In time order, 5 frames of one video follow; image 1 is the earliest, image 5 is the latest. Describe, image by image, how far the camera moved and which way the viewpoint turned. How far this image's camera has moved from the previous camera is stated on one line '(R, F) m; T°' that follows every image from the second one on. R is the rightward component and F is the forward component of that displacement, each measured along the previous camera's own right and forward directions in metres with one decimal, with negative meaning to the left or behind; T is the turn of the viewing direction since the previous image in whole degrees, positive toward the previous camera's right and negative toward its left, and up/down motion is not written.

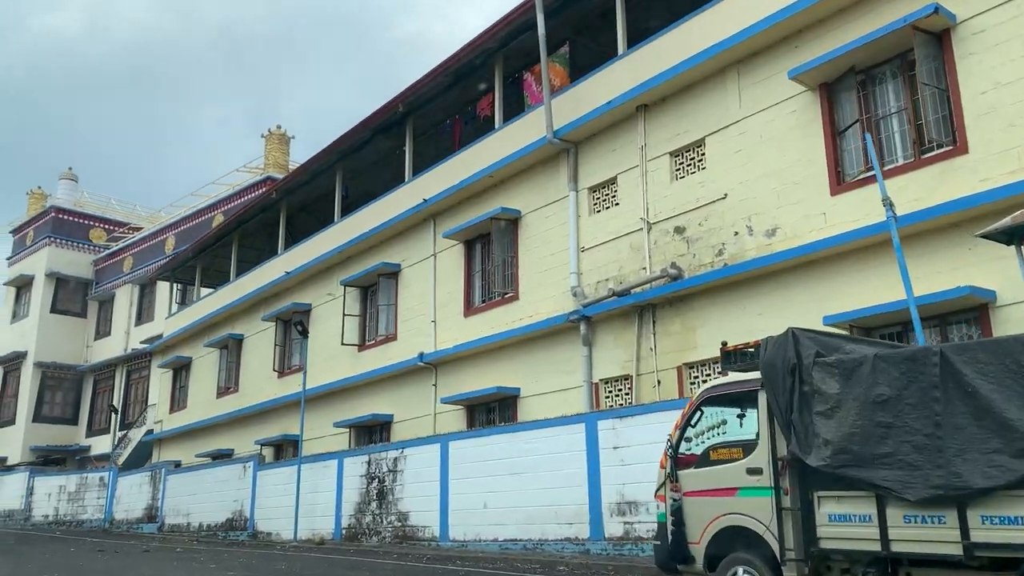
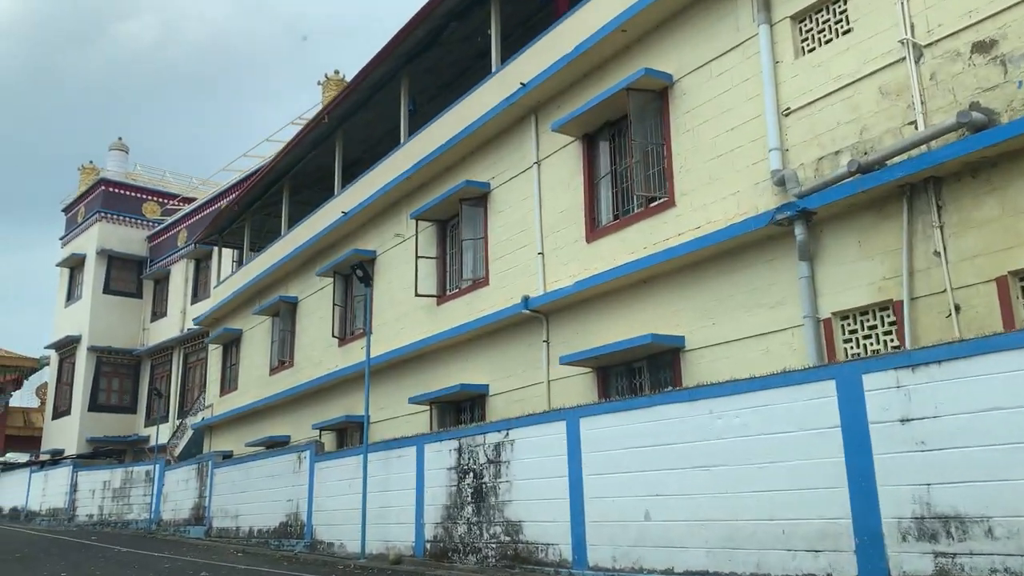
(-0.9, +4.3) m; -4°
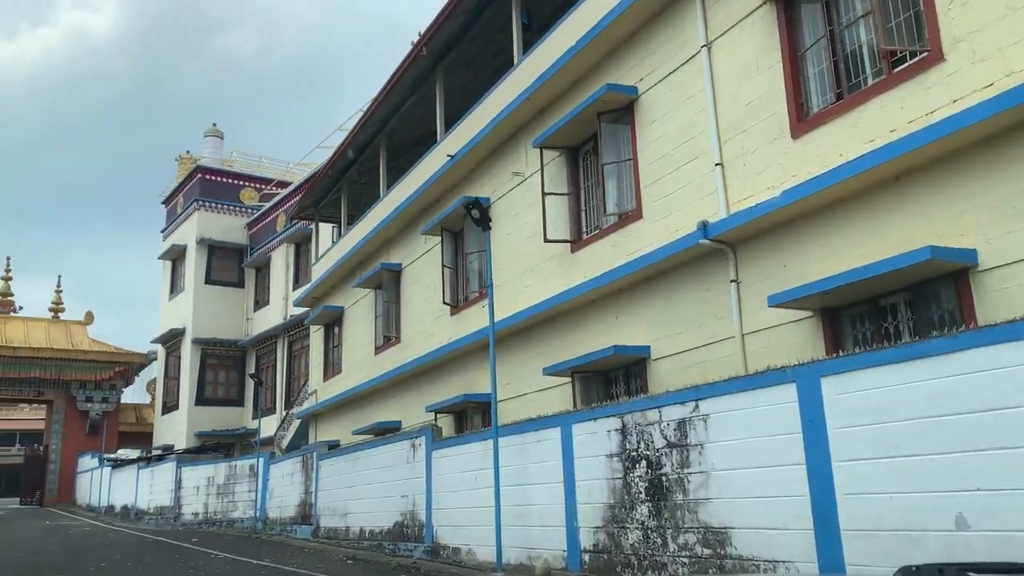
(-0.7, +2.6) m; -6°
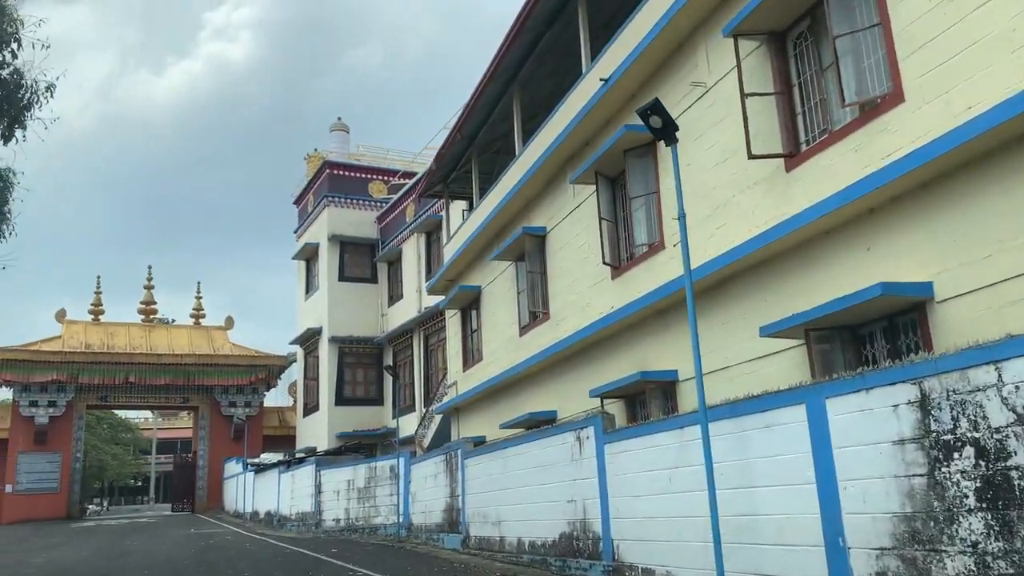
(-0.6, +2.4) m; -8°
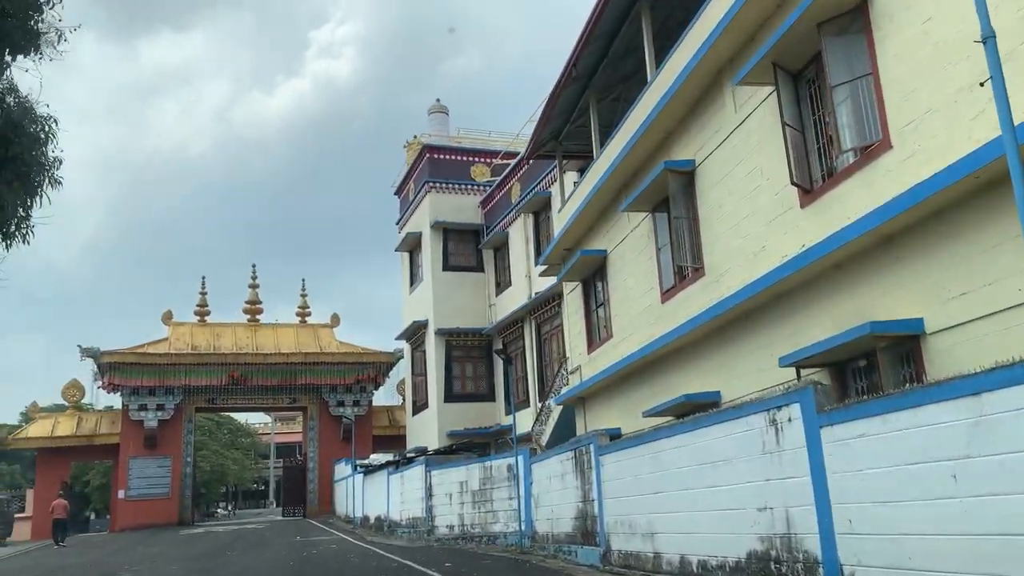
(-0.5, +2.6) m; -7°
